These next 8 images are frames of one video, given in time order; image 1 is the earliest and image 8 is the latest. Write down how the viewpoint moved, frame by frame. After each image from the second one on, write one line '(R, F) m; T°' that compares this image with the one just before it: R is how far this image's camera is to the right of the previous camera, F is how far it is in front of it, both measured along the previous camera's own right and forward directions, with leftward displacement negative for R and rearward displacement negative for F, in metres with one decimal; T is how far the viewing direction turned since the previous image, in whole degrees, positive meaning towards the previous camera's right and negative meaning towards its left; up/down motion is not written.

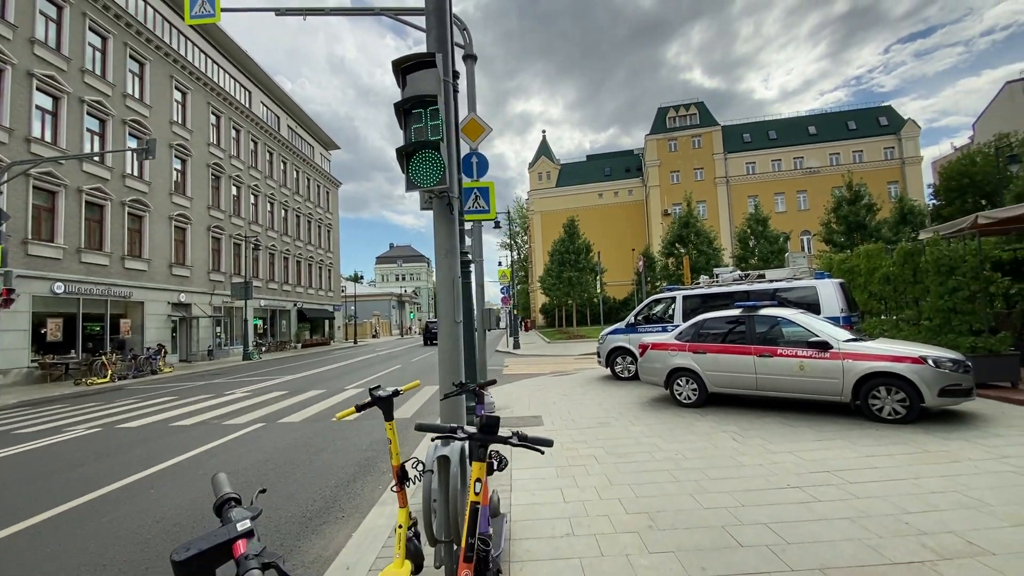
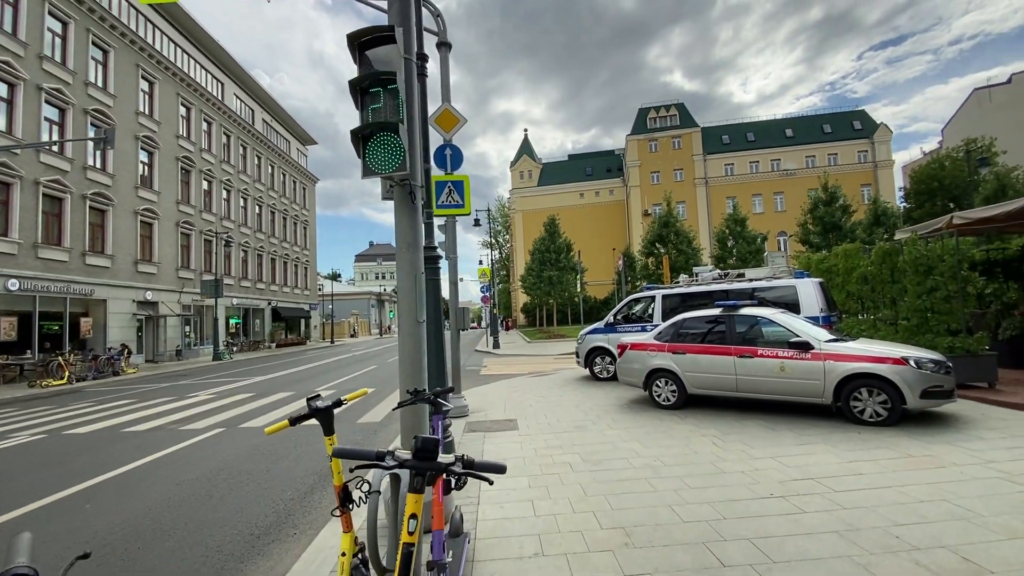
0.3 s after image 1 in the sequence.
(+0.1, +0.3) m; +2°
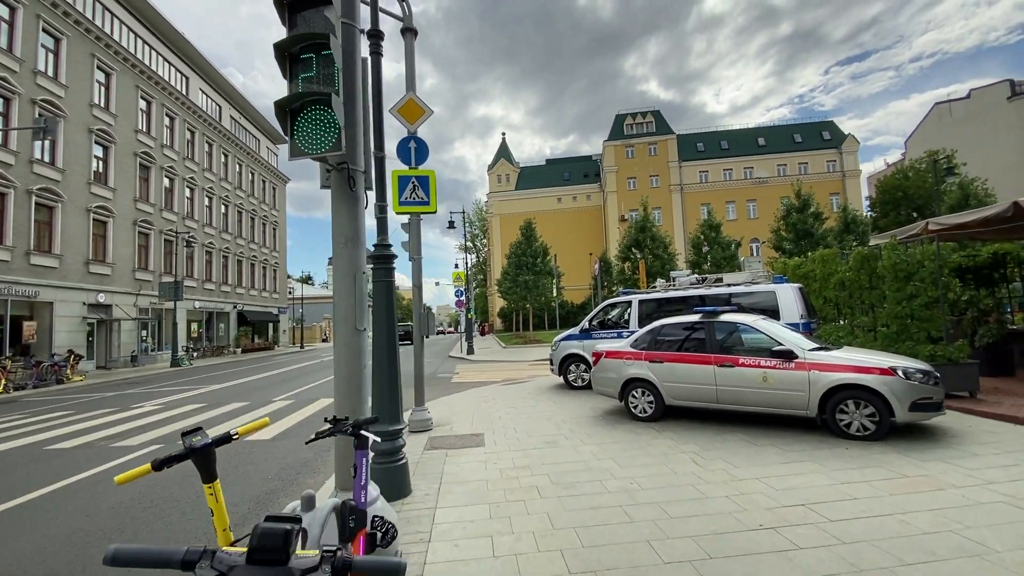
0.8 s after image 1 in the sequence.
(+0.2, +0.6) m; +3°
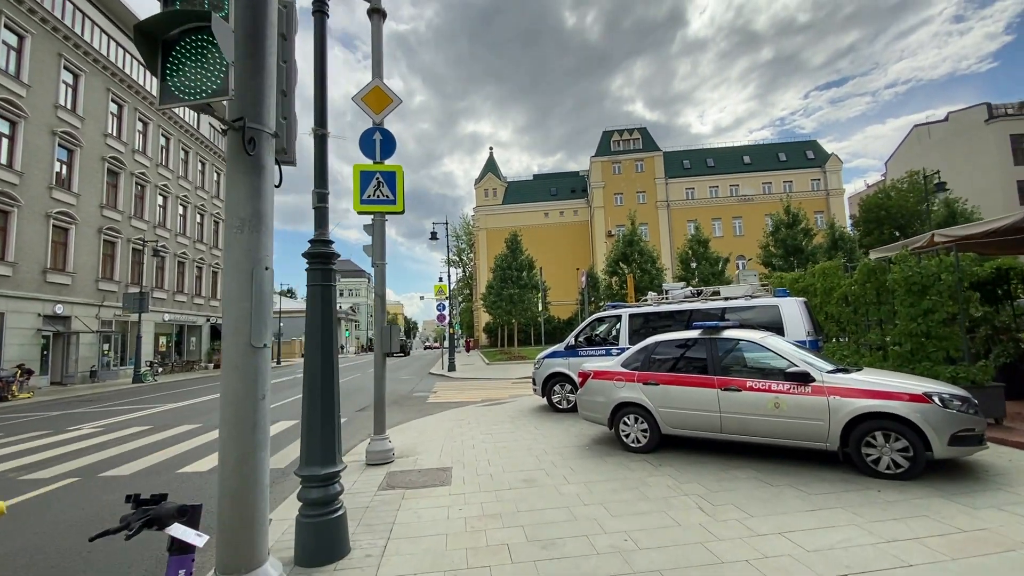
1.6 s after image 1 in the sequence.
(+0.2, +0.9) m; +2°
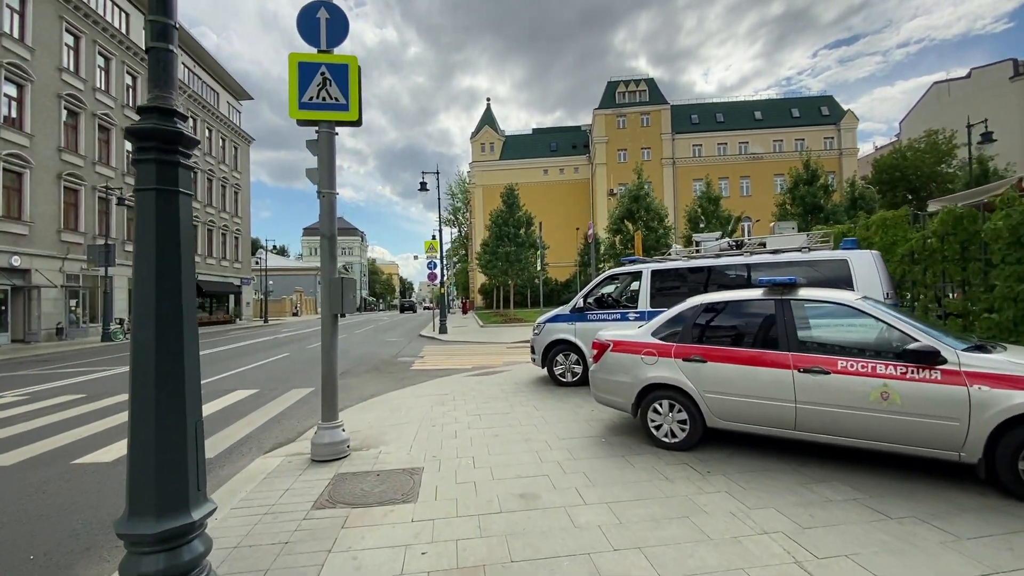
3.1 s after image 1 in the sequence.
(0.0, +1.8) m; 0°
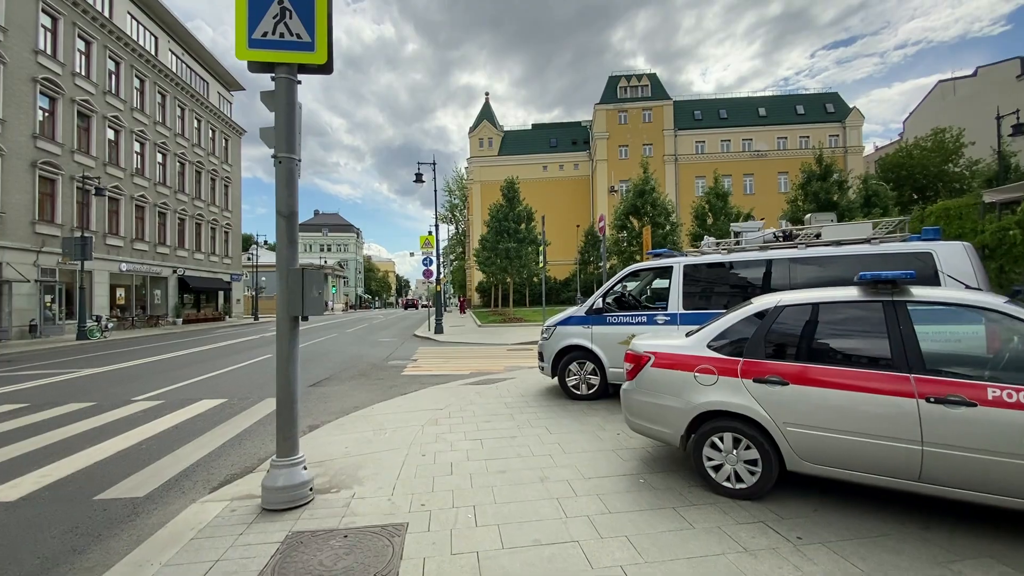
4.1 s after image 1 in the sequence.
(-0.1, +1.2) m; 0°
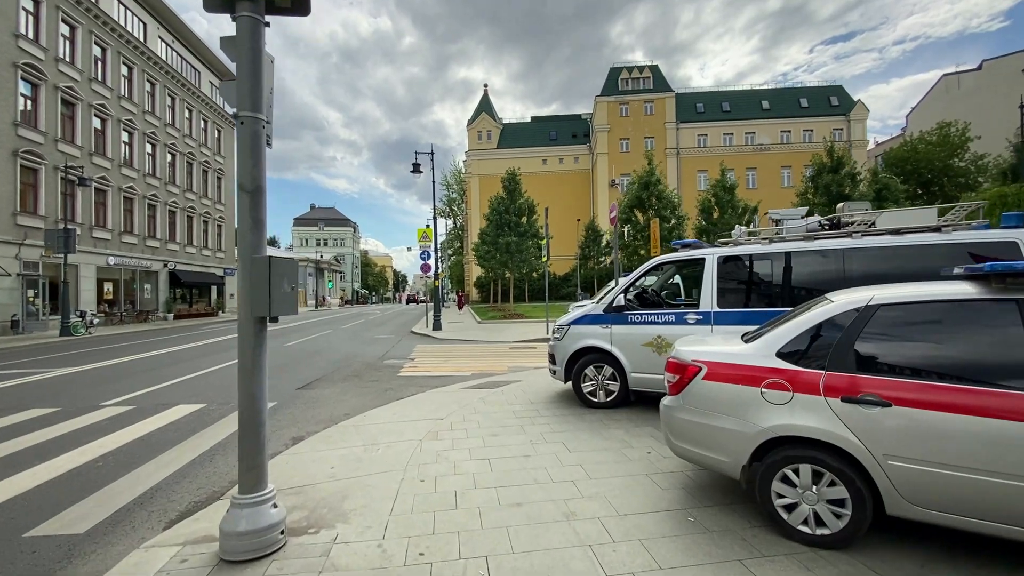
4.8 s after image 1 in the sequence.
(-0.2, +0.8) m; 0°
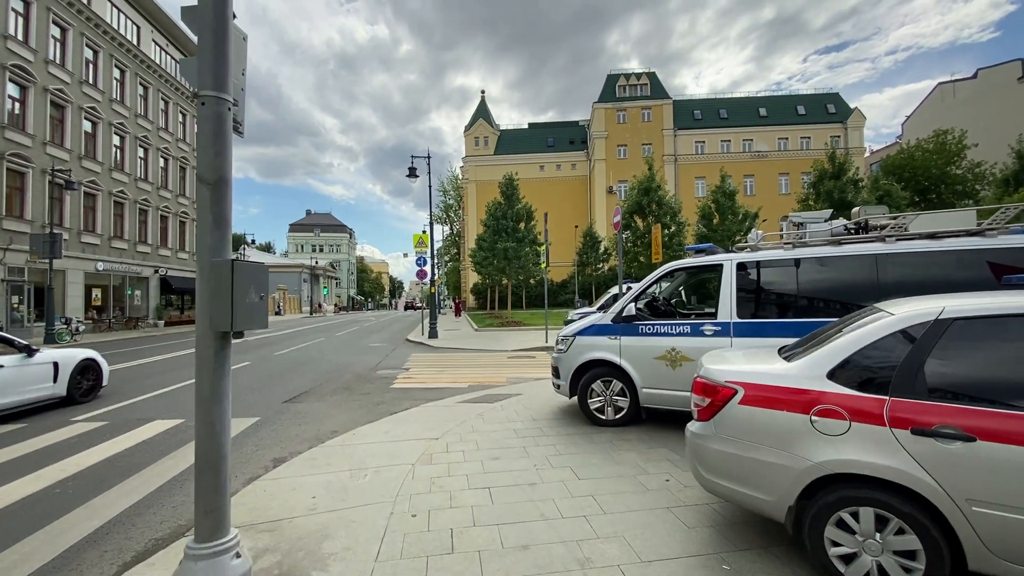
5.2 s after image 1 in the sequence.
(-0.1, +0.5) m; 0°
